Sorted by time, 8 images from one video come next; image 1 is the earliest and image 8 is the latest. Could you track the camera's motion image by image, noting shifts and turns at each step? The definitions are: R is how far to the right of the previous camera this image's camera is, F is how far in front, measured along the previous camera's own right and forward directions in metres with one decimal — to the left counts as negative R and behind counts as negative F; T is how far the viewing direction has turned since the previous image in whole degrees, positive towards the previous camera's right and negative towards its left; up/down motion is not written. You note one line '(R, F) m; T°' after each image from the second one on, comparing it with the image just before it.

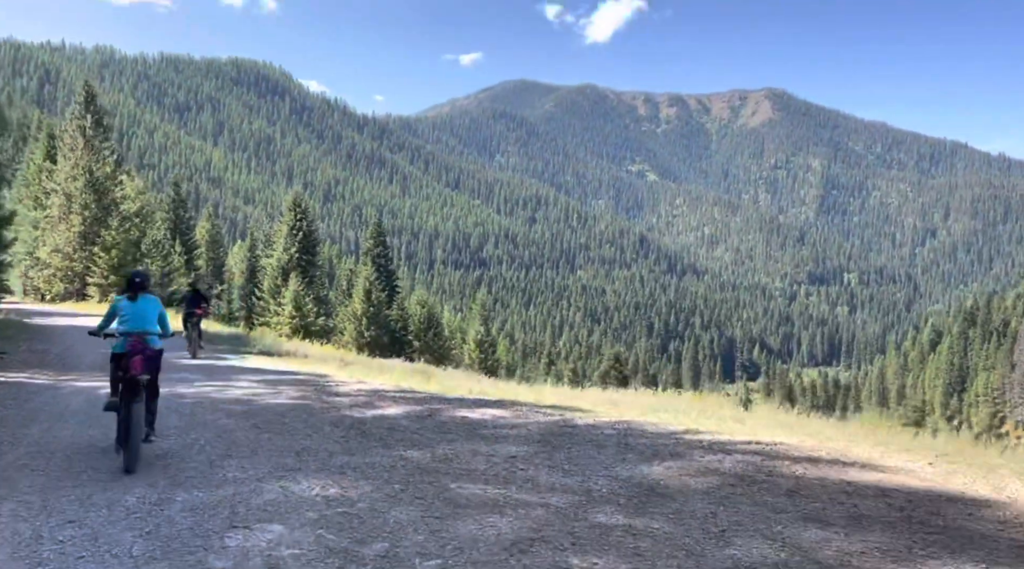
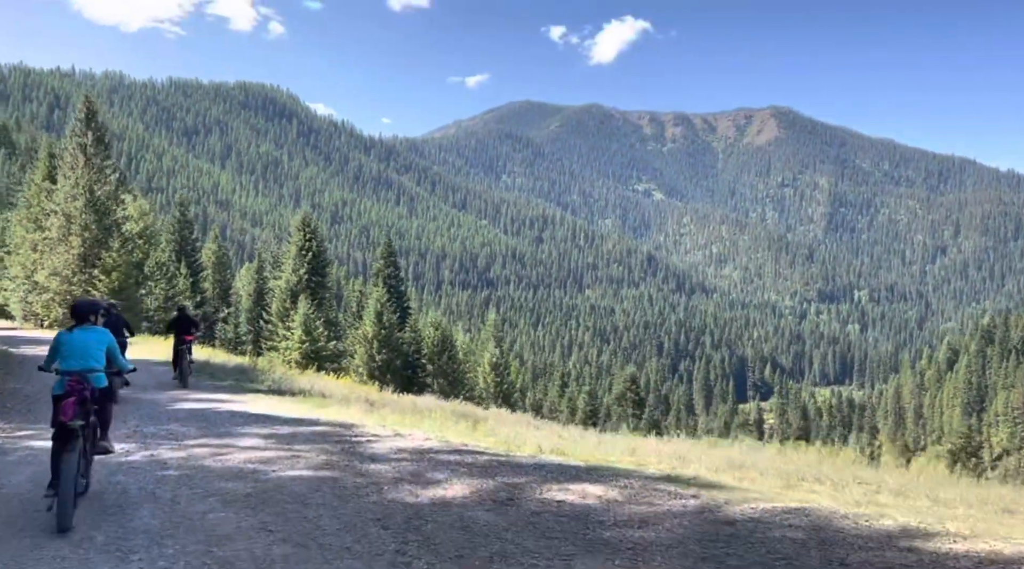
(-0.7, +2.0) m; 0°
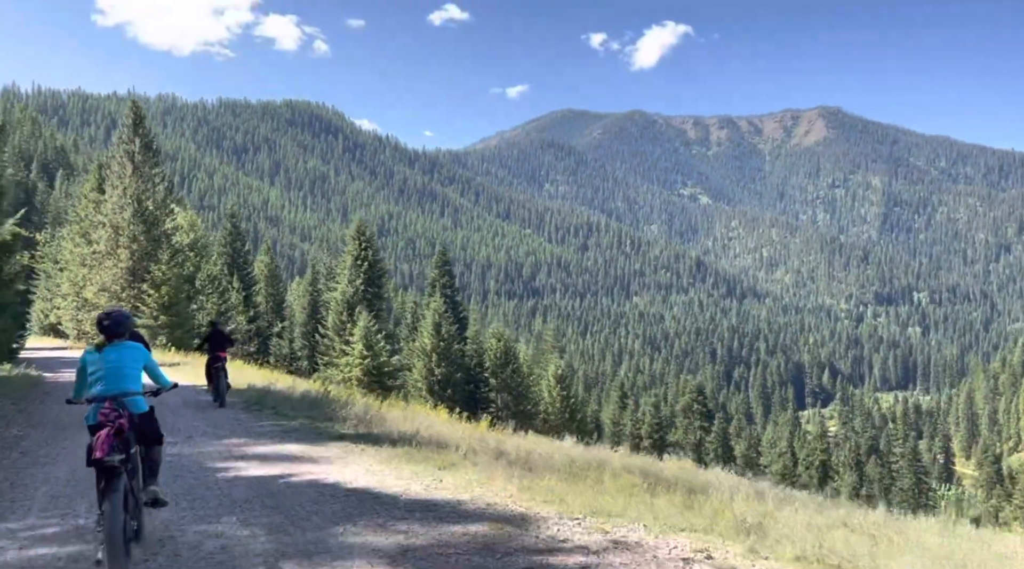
(-1.4, +3.3) m; -3°
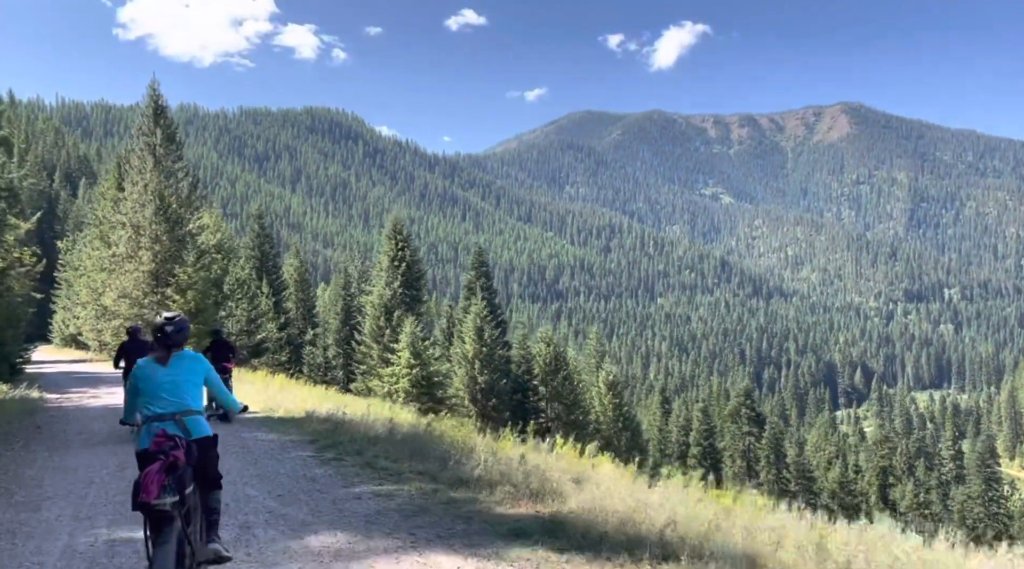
(-1.7, +3.8) m; -1°
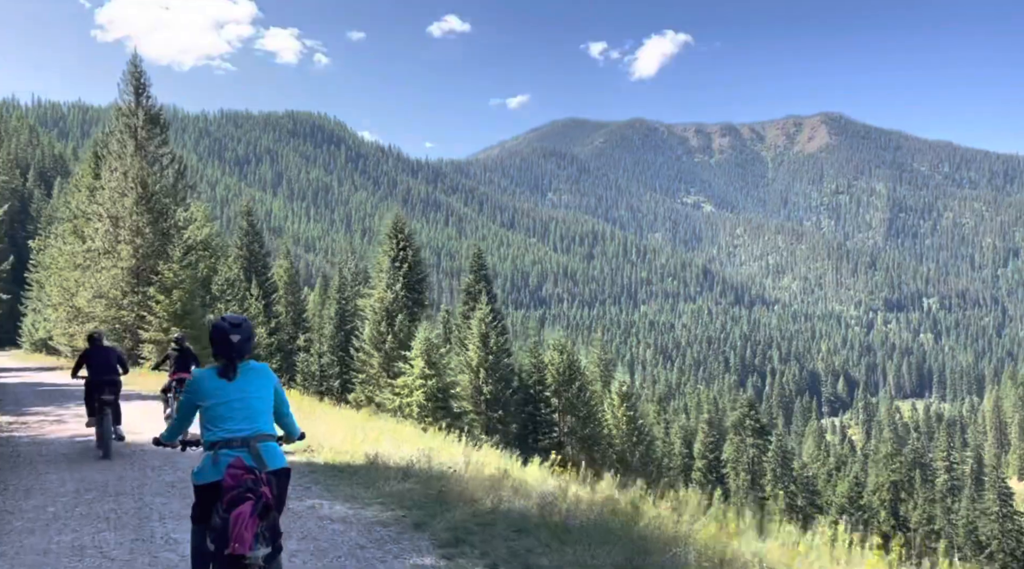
(-1.7, +3.5) m; +1°
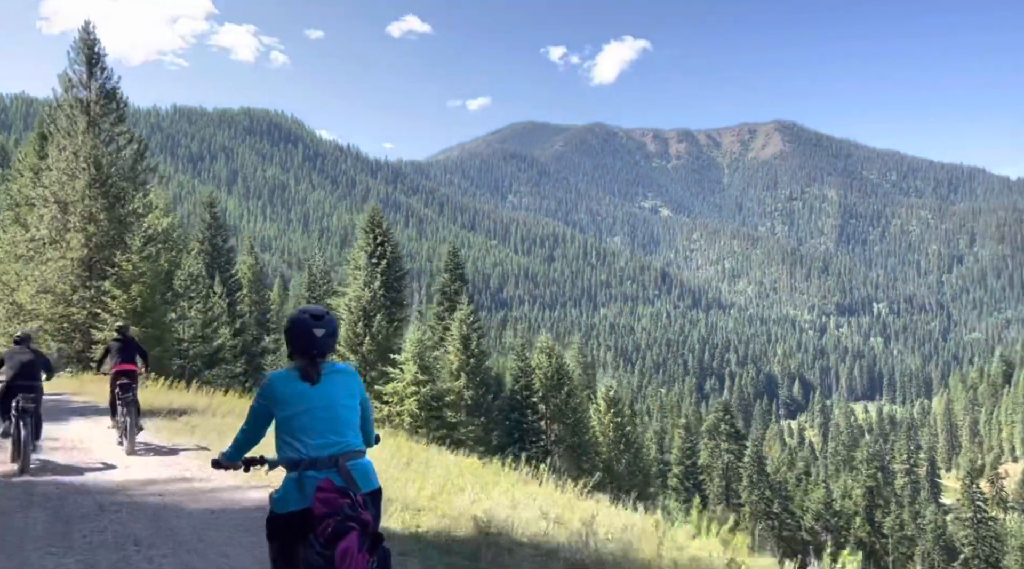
(-1.5, +2.8) m; +3°
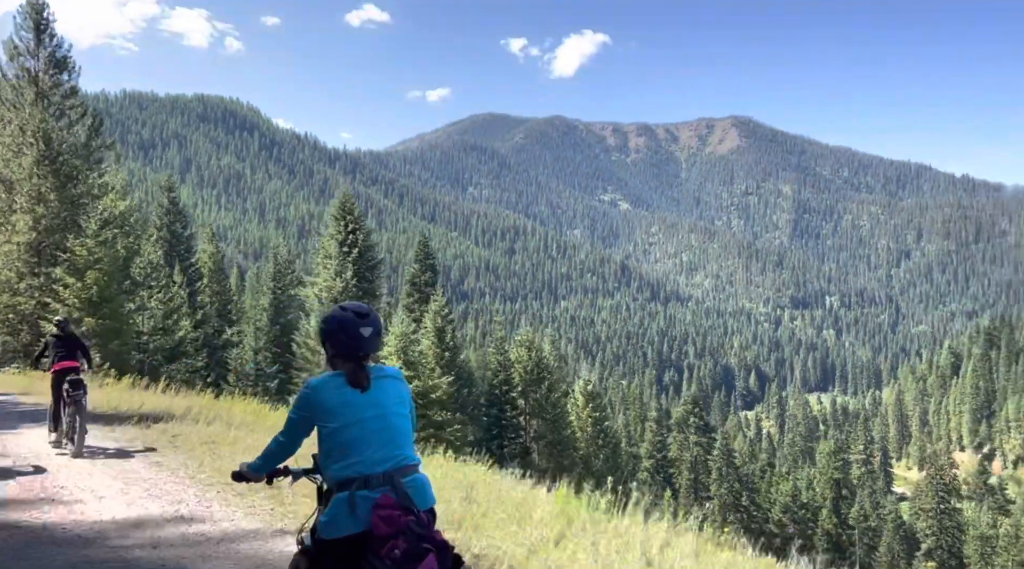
(-1.0, +1.7) m; +3°
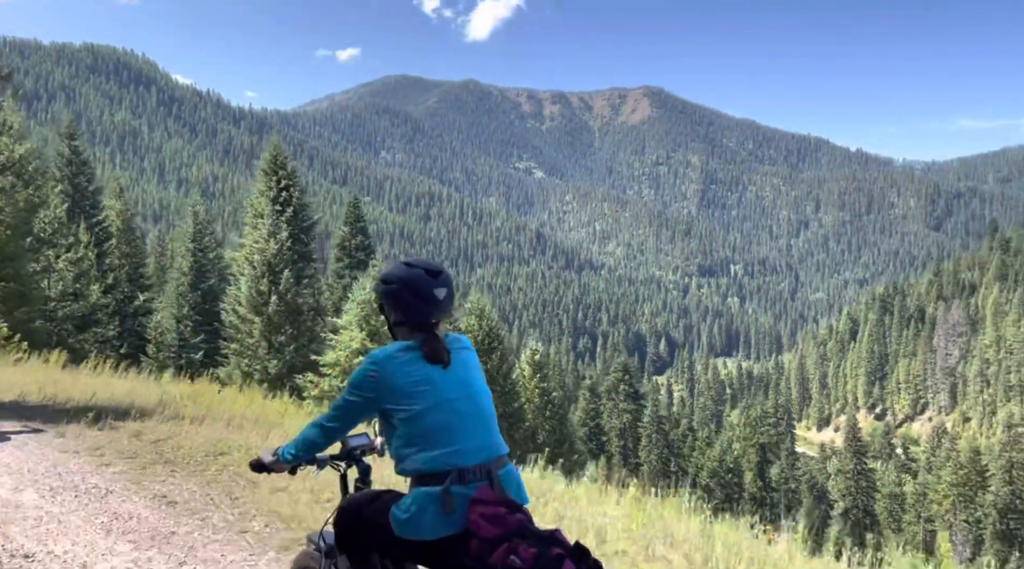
(-1.7, +2.6) m; +6°
